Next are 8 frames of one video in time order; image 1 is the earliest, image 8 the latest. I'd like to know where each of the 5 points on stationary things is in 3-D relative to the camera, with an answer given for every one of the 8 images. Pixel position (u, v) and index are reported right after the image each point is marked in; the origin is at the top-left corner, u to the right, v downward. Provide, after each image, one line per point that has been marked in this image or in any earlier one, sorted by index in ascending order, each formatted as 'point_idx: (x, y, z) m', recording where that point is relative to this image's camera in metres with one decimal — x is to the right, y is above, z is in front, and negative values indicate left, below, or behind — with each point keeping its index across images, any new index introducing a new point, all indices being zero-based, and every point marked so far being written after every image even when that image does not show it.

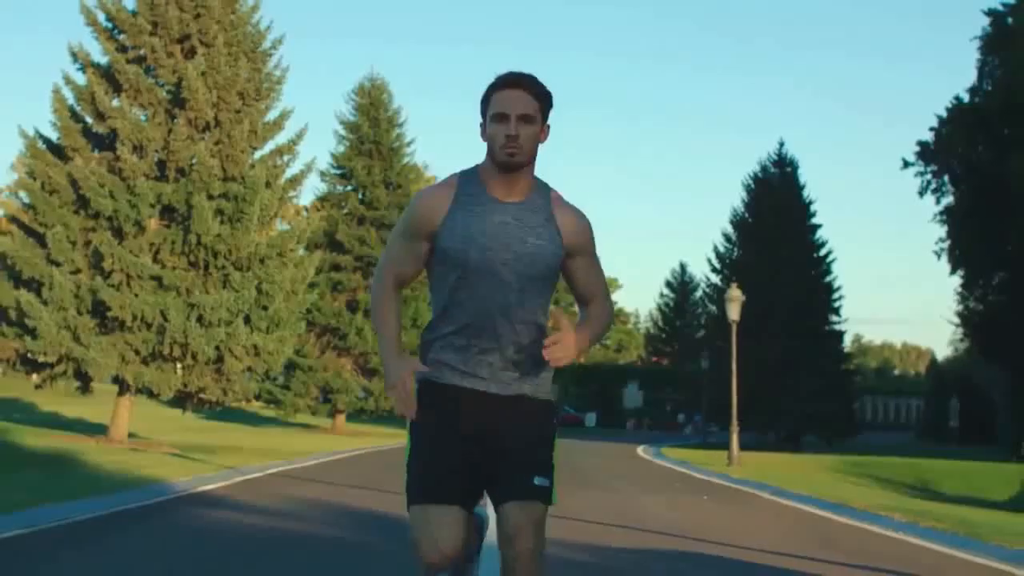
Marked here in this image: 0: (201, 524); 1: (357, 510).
0: (-3.0, -2.4, +13.6) m
1: (-1.7, -2.5, +15.1) m
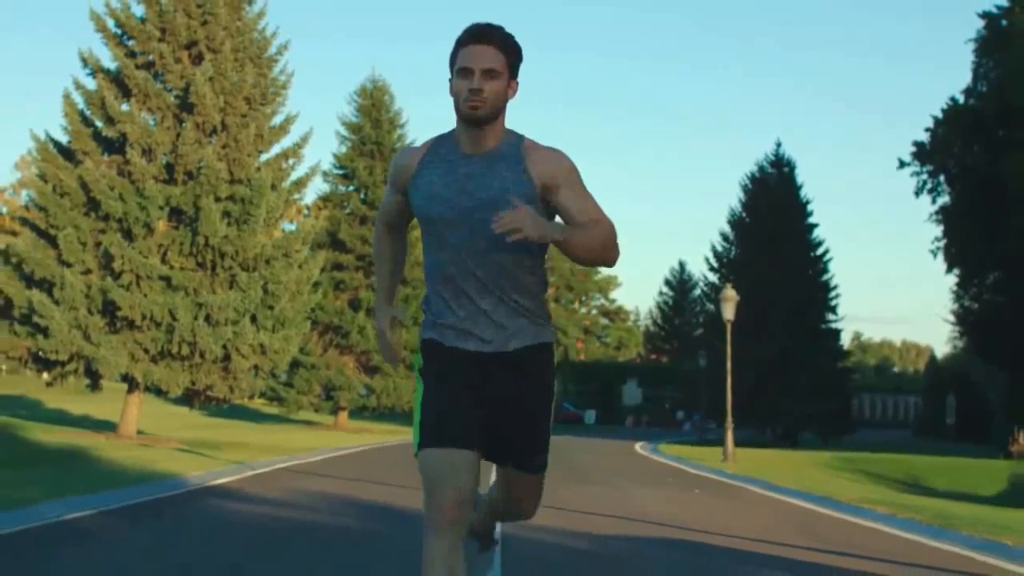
0: (-3.0, -2.4, +14.3) m
1: (-1.7, -2.5, +15.9) m
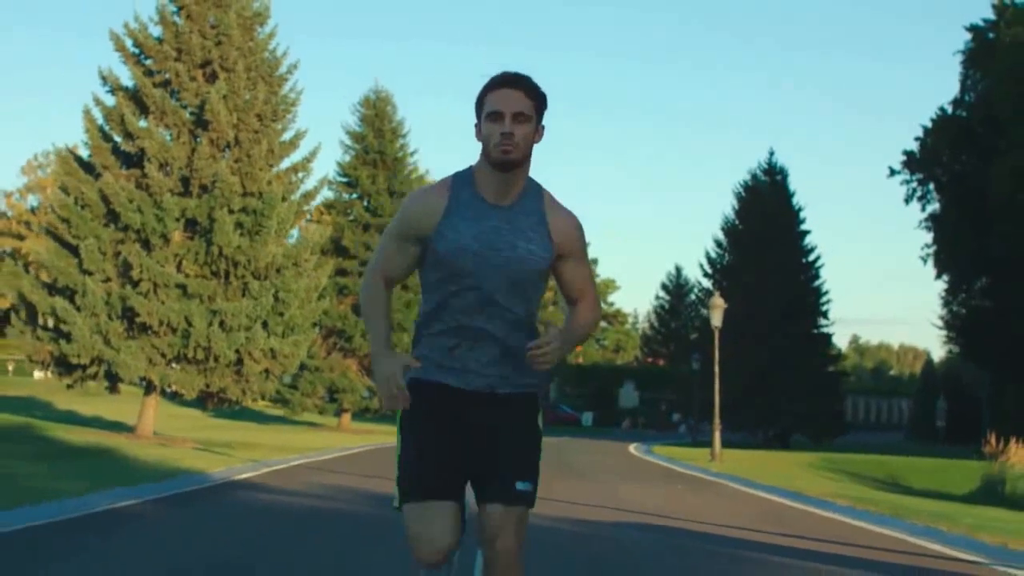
0: (-3.1, -2.6, +15.9) m
1: (-1.7, -2.7, +17.5) m
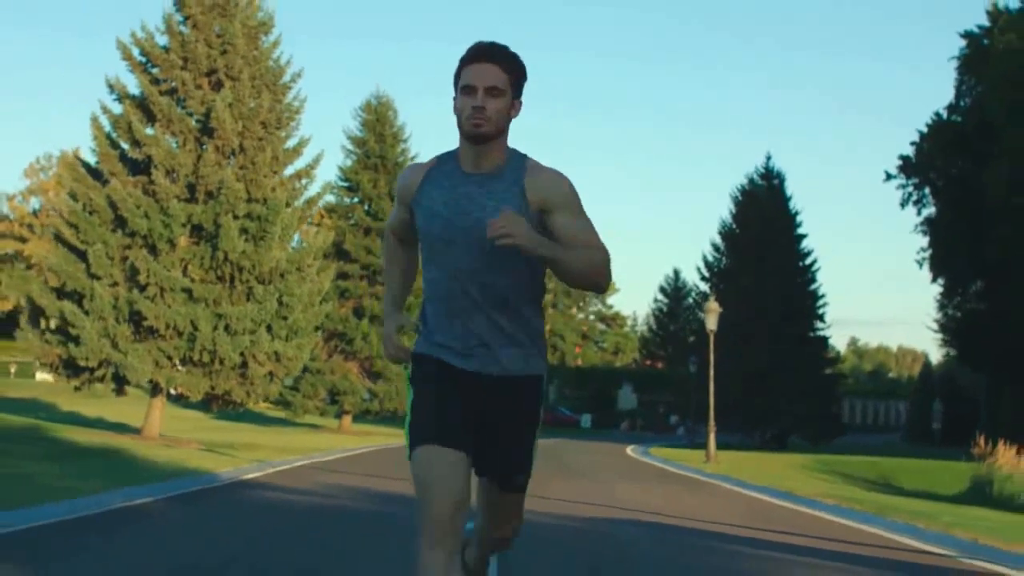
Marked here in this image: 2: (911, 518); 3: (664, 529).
0: (-3.1, -2.6, +16.6) m
1: (-1.7, -2.7, +18.2) m
2: (+4.7, -2.7, +15.8) m
3: (+1.6, -2.6, +14.6) m
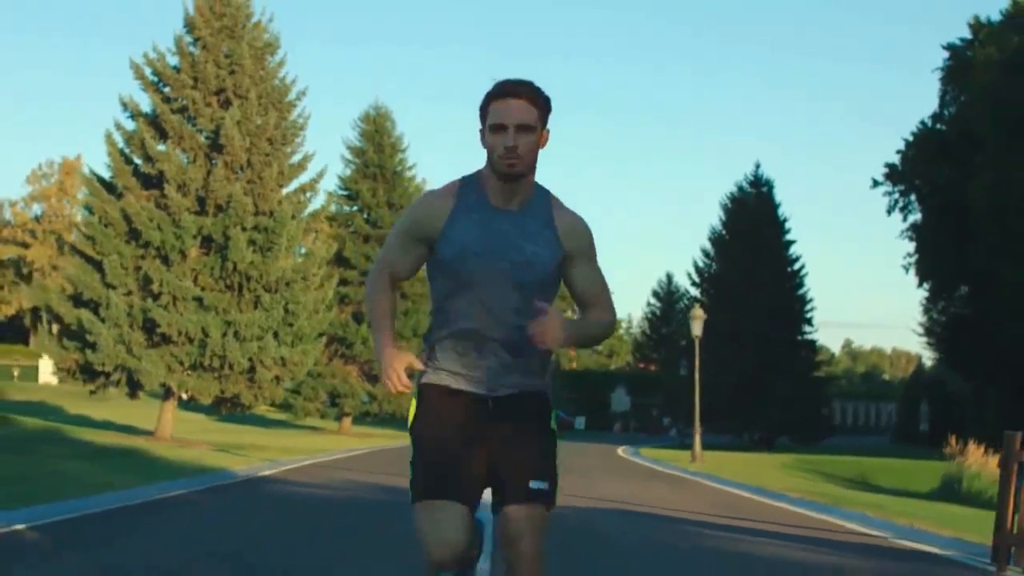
0: (-3.2, -2.8, +18.3) m
1: (-1.8, -2.9, +19.9) m
2: (+4.6, -2.9, +17.5) m
3: (+1.6, -2.8, +16.4) m
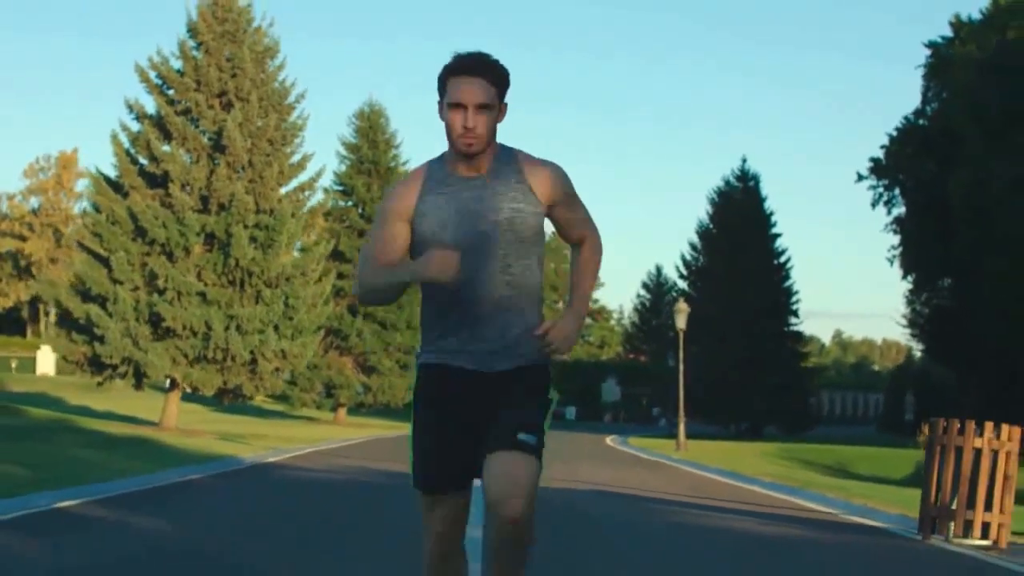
0: (-3.3, -2.8, +19.7) m
1: (-1.9, -2.9, +21.3) m
2: (+4.5, -2.9, +19.0) m
3: (+1.4, -2.8, +17.8) m
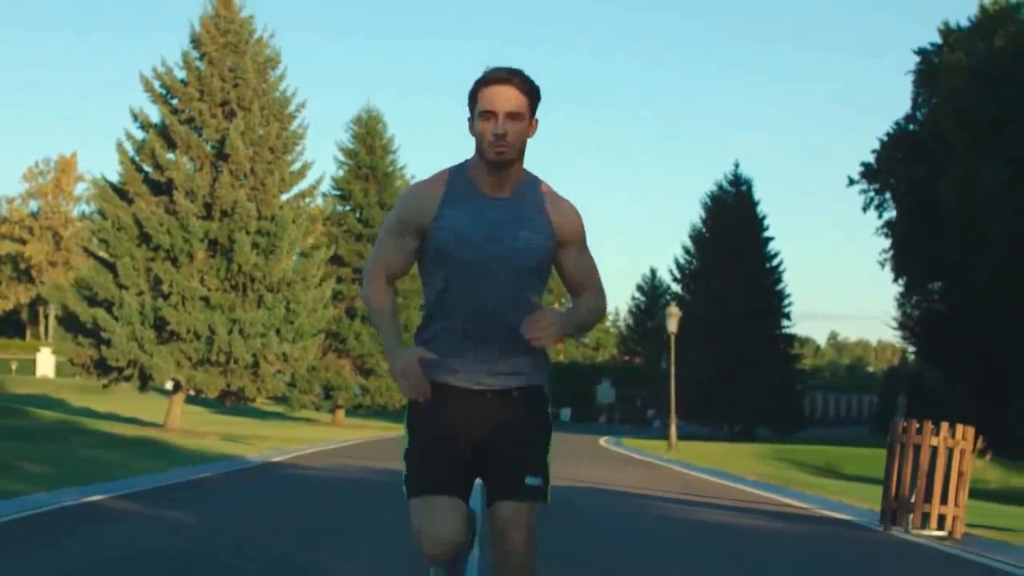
0: (-3.4, -2.9, +20.7) m
1: (-2.0, -3.0, +22.2) m
2: (+4.4, -3.0, +19.9) m
3: (+1.4, -2.9, +18.8) m
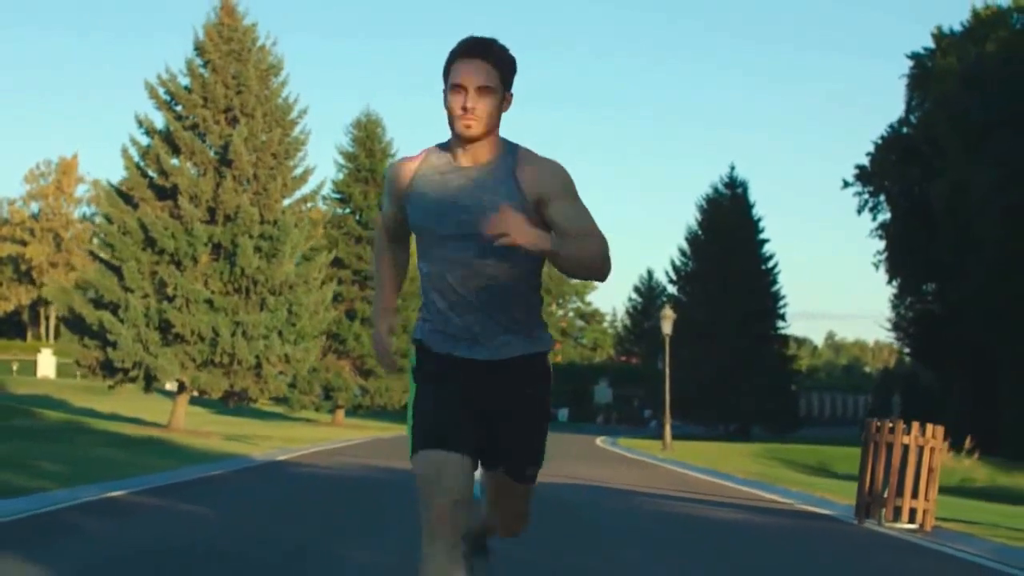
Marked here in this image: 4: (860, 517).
0: (-3.4, -3.0, +21.4) m
1: (-2.1, -3.1, +23.0) m
2: (+4.4, -3.1, +20.7) m
3: (+1.3, -3.0, +19.5) m
4: (+3.6, -2.4, +14.0) m
